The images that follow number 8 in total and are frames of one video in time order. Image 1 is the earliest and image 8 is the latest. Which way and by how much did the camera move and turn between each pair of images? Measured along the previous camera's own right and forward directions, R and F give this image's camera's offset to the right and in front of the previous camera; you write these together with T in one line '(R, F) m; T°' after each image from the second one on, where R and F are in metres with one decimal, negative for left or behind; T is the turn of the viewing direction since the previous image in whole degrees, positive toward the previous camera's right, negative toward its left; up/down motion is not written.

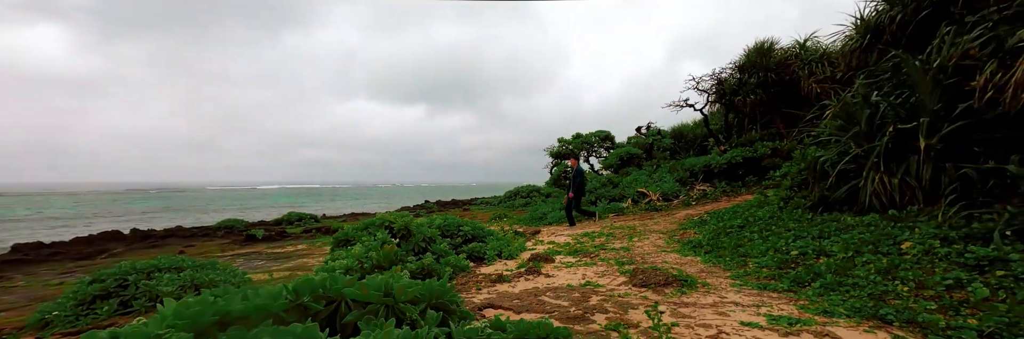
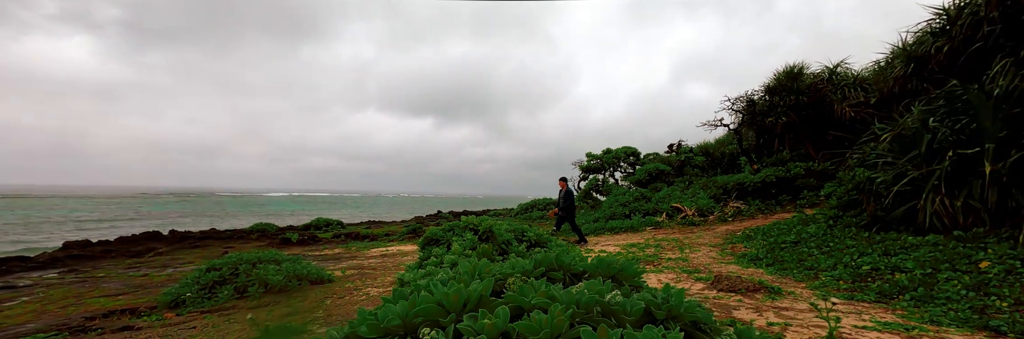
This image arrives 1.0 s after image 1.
(-0.7, -0.5) m; -2°
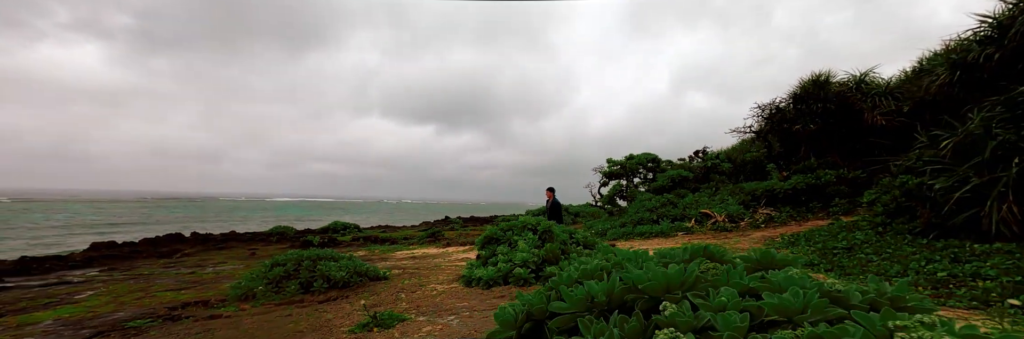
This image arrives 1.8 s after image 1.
(-0.6, -0.1) m; -1°
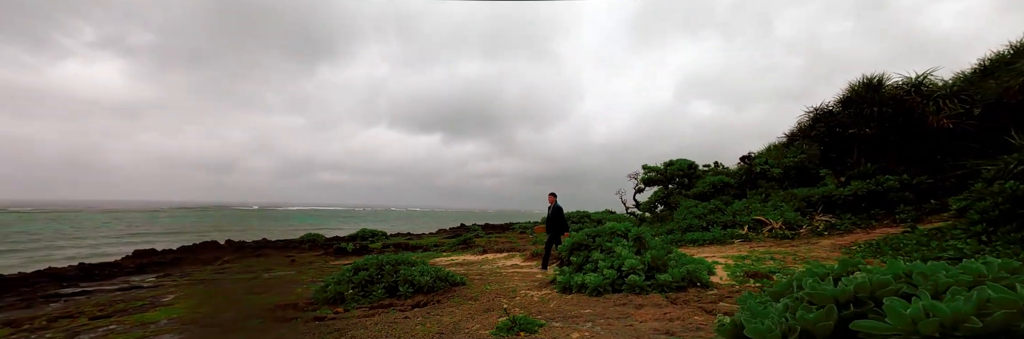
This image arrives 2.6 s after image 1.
(-0.9, +0.1) m; -2°
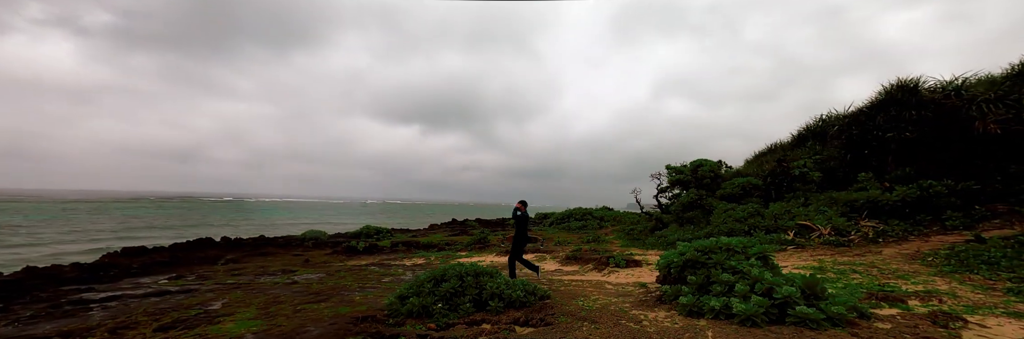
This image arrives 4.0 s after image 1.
(-1.3, +0.5) m; +1°
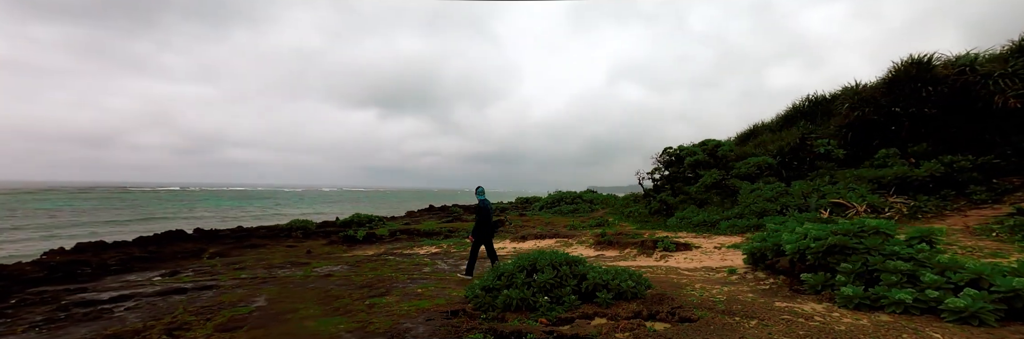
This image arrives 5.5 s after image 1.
(-1.5, +0.7) m; +3°
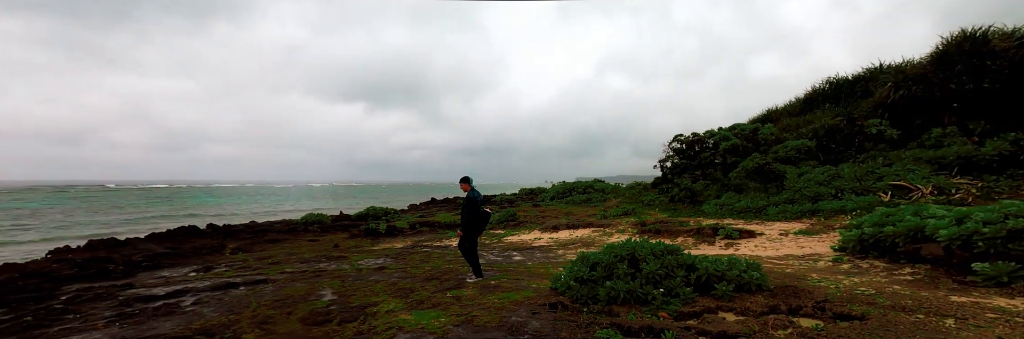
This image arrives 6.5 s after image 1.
(-1.0, +0.5) m; -1°
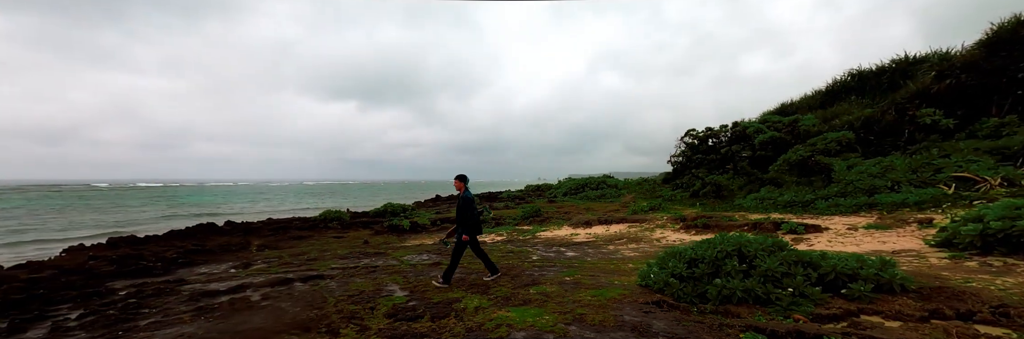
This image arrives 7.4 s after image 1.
(-0.9, +0.3) m; -1°
